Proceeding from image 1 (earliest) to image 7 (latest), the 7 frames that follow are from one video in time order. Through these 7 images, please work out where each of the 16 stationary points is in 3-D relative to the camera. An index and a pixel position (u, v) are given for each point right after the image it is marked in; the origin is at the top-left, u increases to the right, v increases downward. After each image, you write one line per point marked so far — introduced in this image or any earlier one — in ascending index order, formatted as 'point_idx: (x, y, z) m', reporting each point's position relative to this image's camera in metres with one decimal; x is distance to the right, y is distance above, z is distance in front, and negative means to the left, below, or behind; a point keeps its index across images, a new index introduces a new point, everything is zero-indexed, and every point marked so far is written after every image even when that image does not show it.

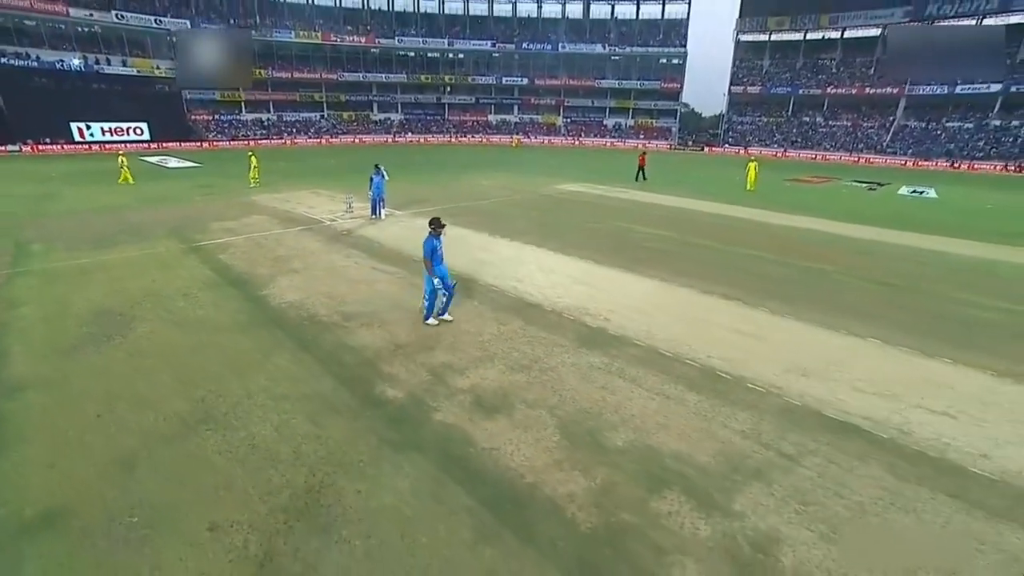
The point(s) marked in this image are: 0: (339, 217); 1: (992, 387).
0: (-4.8, +2.0, +13.9) m
1: (+6.0, -1.2, +6.2) m
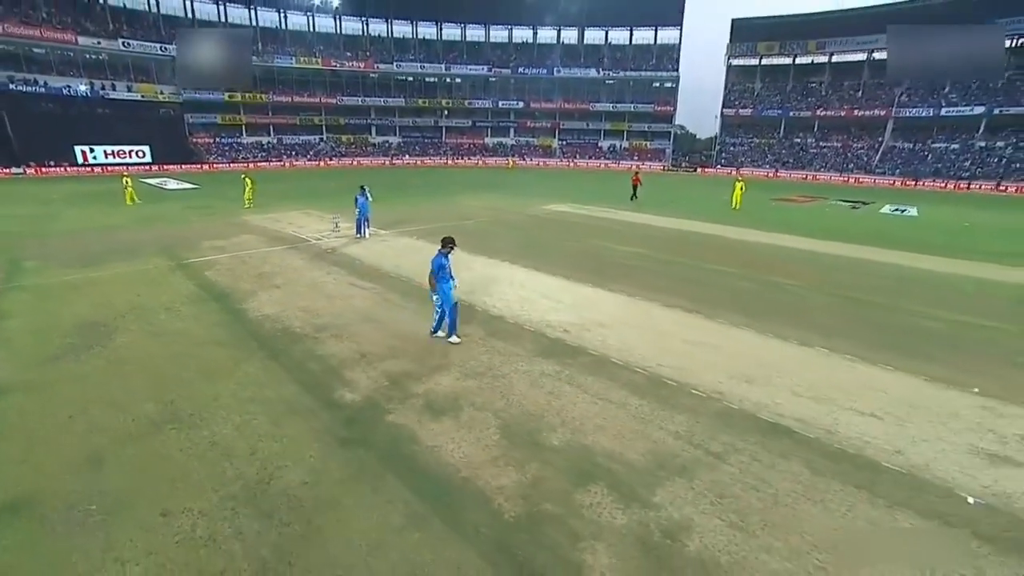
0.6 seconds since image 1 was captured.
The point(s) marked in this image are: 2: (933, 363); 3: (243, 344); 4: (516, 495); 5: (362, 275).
0: (-5.4, +1.5, +14.3) m
1: (+5.4, -1.3, +6.6) m
2: (+6.4, -1.1, +7.5) m
3: (-3.9, -0.8, +7.2) m
4: (0.0, -1.8, +4.3) m
5: (-3.3, +0.3, +10.7) m
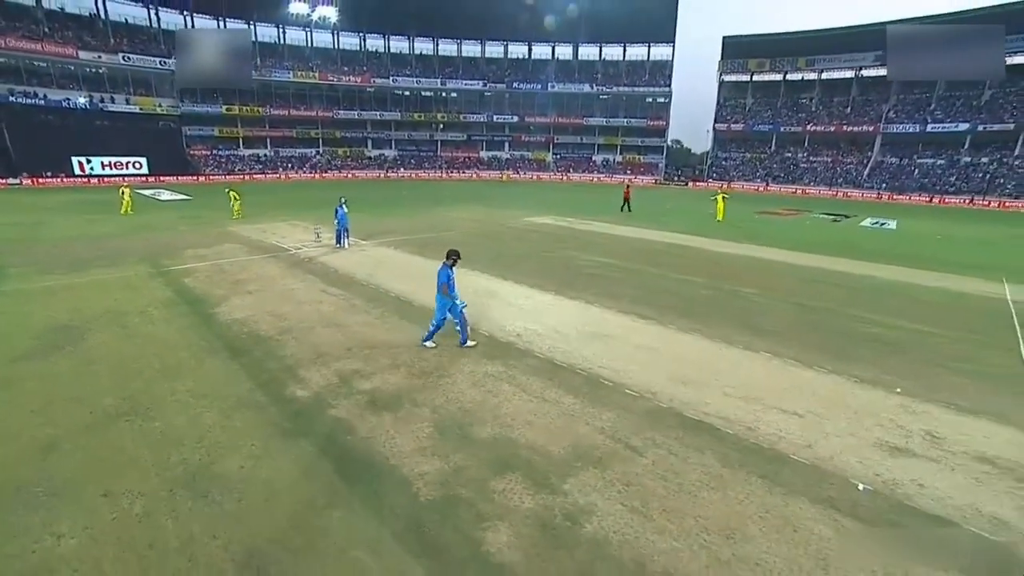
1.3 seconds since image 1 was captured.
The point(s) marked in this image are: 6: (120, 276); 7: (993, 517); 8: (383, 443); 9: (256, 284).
0: (-6.1, +1.2, +14.7) m
1: (+4.7, -1.4, +6.9) m
2: (+5.6, -1.2, +7.9) m
3: (-4.7, -0.9, +7.6) m
4: (-0.7, -1.8, +4.6) m
5: (-4.0, +0.1, +11.1) m
6: (-8.9, +0.3, +11.1) m
7: (+4.4, -2.1, +4.5) m
8: (-1.3, -1.6, +5.2) m
9: (-5.7, +0.1, +11.0) m
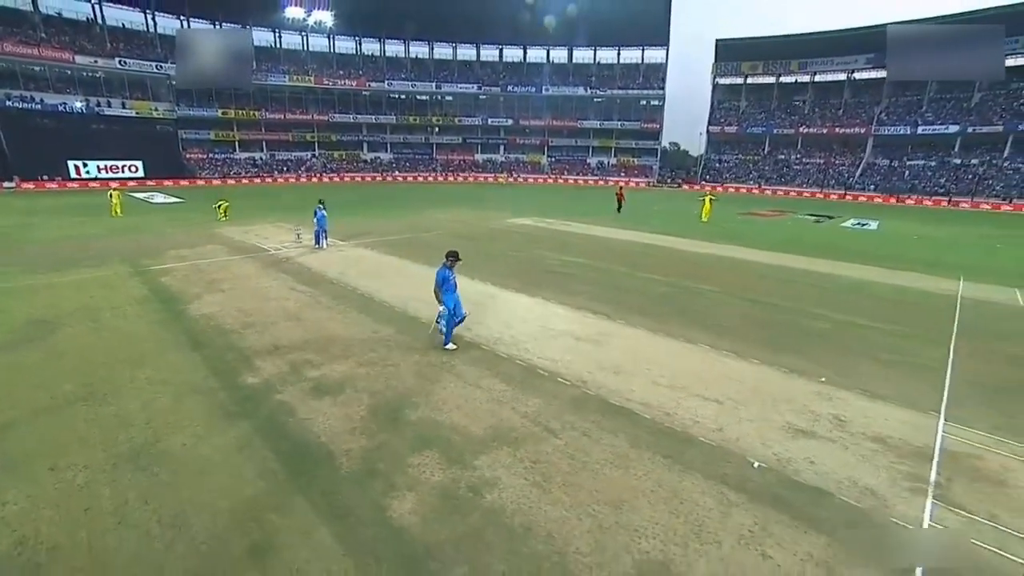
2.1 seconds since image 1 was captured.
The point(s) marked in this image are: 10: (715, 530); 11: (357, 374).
0: (-7.0, +1.3, +15.2) m
1: (+3.8, -1.3, +7.3) m
2: (+4.8, -1.2, +8.3) m
3: (-5.5, -0.8, +8.0) m
4: (-1.6, -1.7, +5.0) m
5: (-4.8, +0.2, +11.5) m
6: (-9.7, +0.3, +11.6) m
7: (+3.6, -2.0, +4.9) m
8: (-2.2, -1.5, +5.6) m
9: (-6.5, +0.1, +11.5) m
10: (+1.7, -2.1, +4.1) m
11: (-2.2, -1.2, +6.9) m
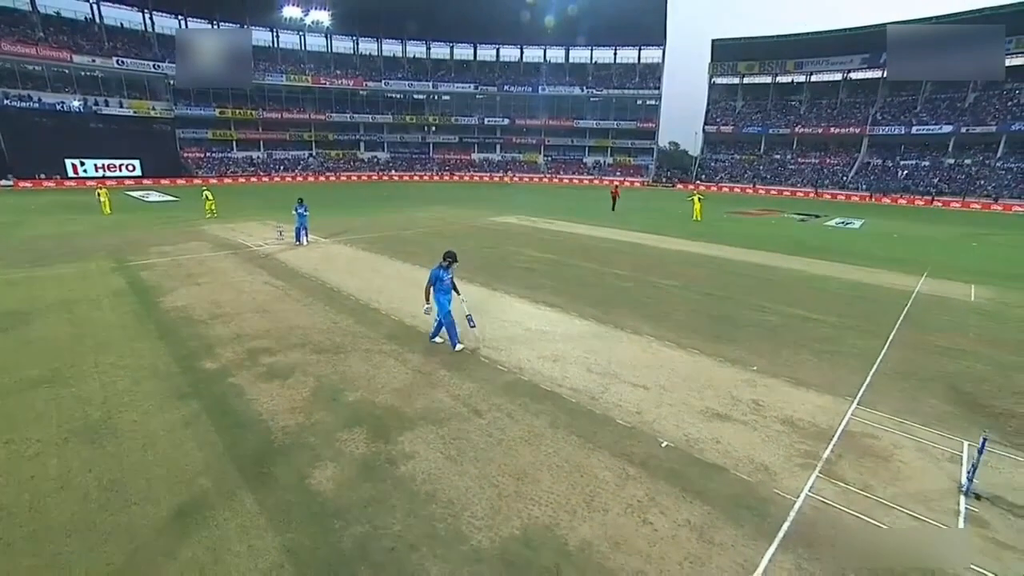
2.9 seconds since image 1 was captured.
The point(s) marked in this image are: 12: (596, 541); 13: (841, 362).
0: (-7.8, +1.4, +15.7) m
1: (+3.0, -1.2, +7.7) m
2: (+4.0, -1.1, +8.7) m
3: (-6.3, -0.7, +8.5) m
4: (-2.4, -1.6, +5.5) m
5: (-5.7, +0.3, +12.0) m
6: (-10.5, +0.5, +12.1) m
7: (+2.7, -1.9, +5.3) m
8: (-3.1, -1.4, +6.0) m
9: (-7.4, +0.3, +11.9) m
10: (+0.9, -2.0, +4.6) m
11: (-3.0, -1.1, +7.3) m
12: (+0.7, -2.1, +4.1) m
13: (+5.6, -1.2, +8.3) m
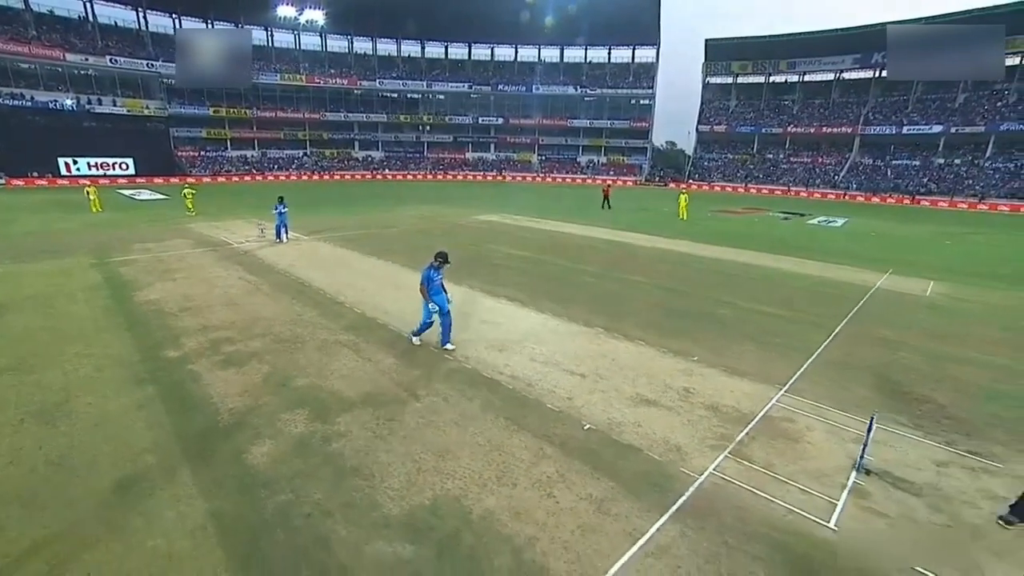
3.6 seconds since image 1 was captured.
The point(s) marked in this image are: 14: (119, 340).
0: (-8.6, +1.5, +16.0) m
1: (+2.2, -1.1, +8.1) m
2: (+3.1, -1.0, +9.1) m
3: (-7.2, -0.6, +8.9) m
4: (-3.3, -1.5, +5.9) m
5: (-6.5, +0.4, +12.4) m
6: (-11.3, +0.6, +12.4) m
7: (+1.9, -1.8, +5.7) m
8: (-3.9, -1.3, +6.4) m
9: (-8.2, +0.4, +12.3) m
10: (+0.1, -1.9, +4.9) m
11: (-3.8, -0.9, +7.7) m
12: (-0.1, -2.0, +4.5) m
13: (+4.7, -1.1, +8.7) m
14: (-6.3, -0.9, +7.9) m
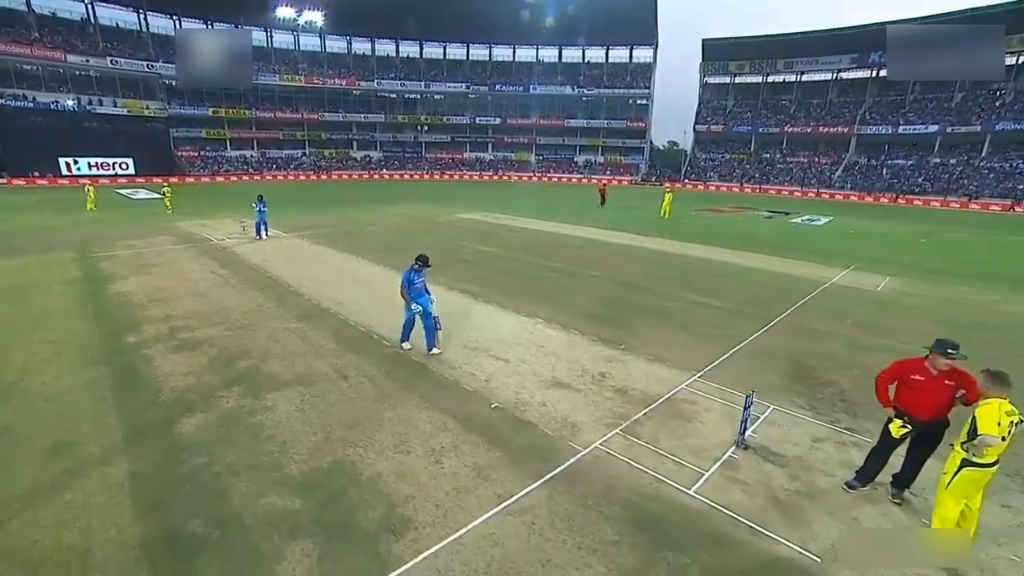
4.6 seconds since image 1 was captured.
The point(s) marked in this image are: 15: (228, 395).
0: (-9.5, +1.7, +16.7) m
1: (+1.1, -1.0, +8.6) m
2: (+2.1, -0.8, +9.5) m
3: (-8.2, -0.4, +9.5) m
4: (-4.4, -1.4, +6.4) m
5: (-7.5, +0.6, +13.0) m
6: (-12.3, +0.8, +13.1) m
7: (+0.8, -1.7, +6.2) m
8: (-5.0, -1.2, +7.0) m
9: (-9.2, +0.6, +12.9) m
10: (-1.1, -1.7, +5.5) m
11: (-4.9, -0.8, +8.2) m
12: (-1.3, -1.9, +5.0) m
13: (+3.7, -1.0, +9.1) m
14: (-7.4, -0.7, +8.5) m
15: (-3.7, -1.4, +6.4) m
